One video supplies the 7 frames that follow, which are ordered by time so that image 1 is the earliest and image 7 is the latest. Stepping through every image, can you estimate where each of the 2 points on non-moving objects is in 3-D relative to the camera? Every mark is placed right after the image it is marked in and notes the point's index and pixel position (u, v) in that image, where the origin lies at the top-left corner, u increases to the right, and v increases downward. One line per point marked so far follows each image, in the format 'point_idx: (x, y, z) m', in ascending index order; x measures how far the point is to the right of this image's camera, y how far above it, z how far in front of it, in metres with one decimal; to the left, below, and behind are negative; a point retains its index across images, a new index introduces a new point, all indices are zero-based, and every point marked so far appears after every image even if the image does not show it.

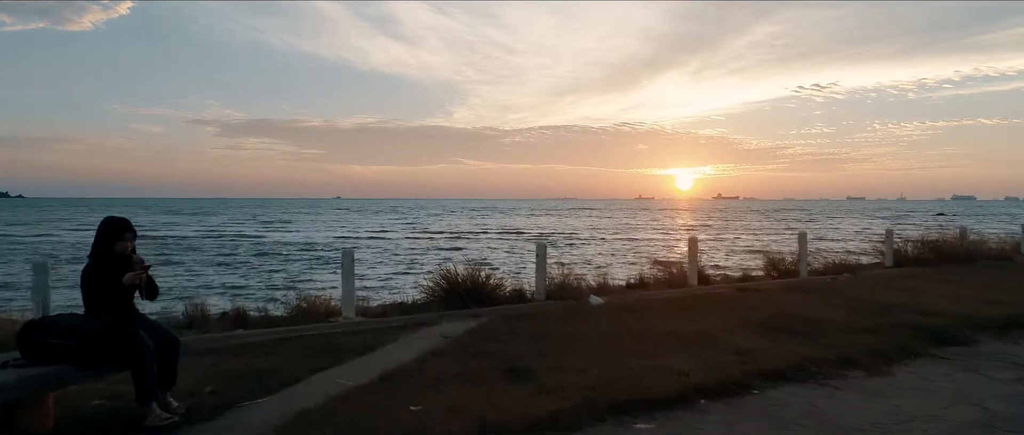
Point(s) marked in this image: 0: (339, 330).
0: (-2.0, -1.4, +7.4) m
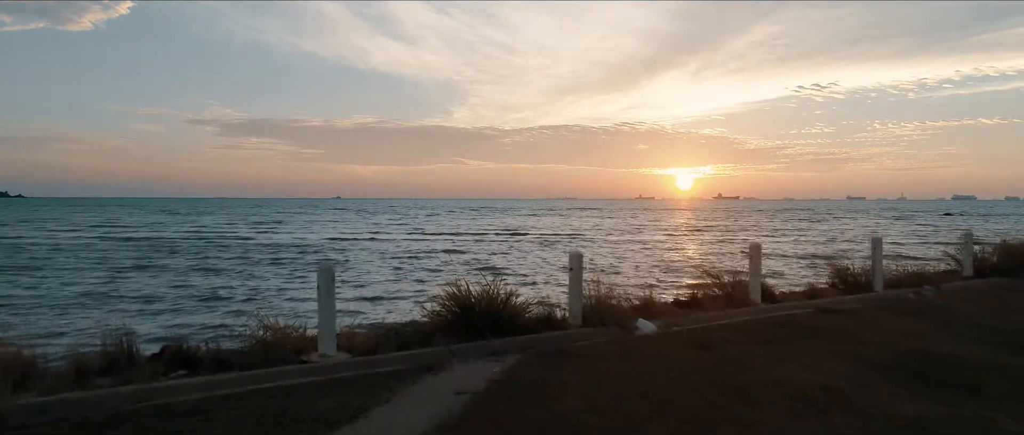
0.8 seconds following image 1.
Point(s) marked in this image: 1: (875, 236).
0: (-1.7, -1.4, +5.3) m
1: (+6.4, -0.3, +10.9) m
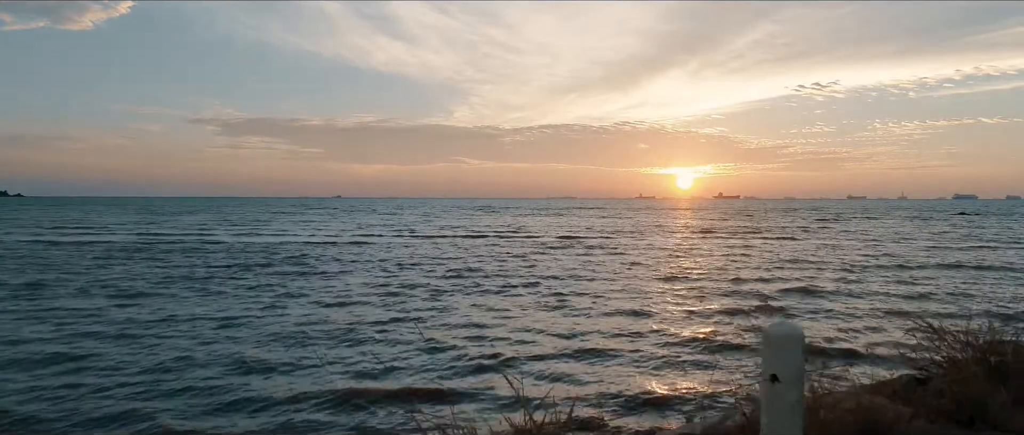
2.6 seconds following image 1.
0: (-1.3, -1.5, +0.4) m
1: (+6.8, -0.4, +6.0) m
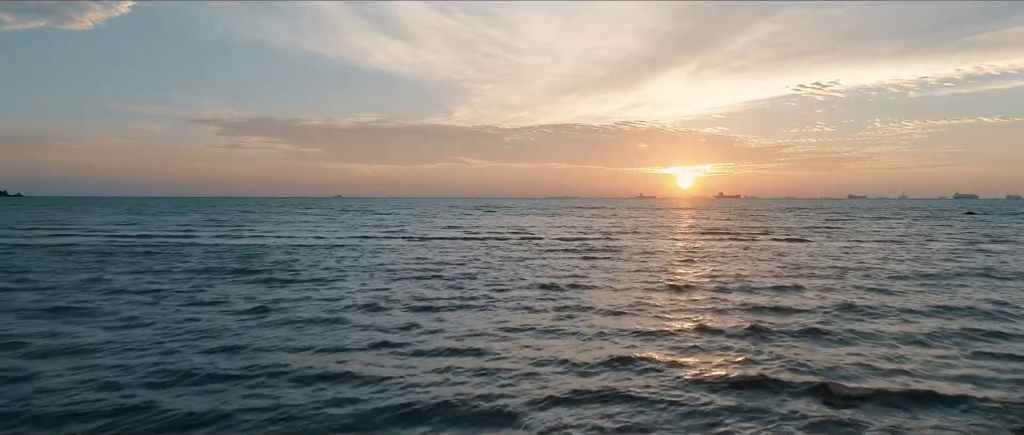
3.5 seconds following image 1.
0: (-1.3, -1.5, -2.1) m
1: (+6.7, -0.4, +3.5) m
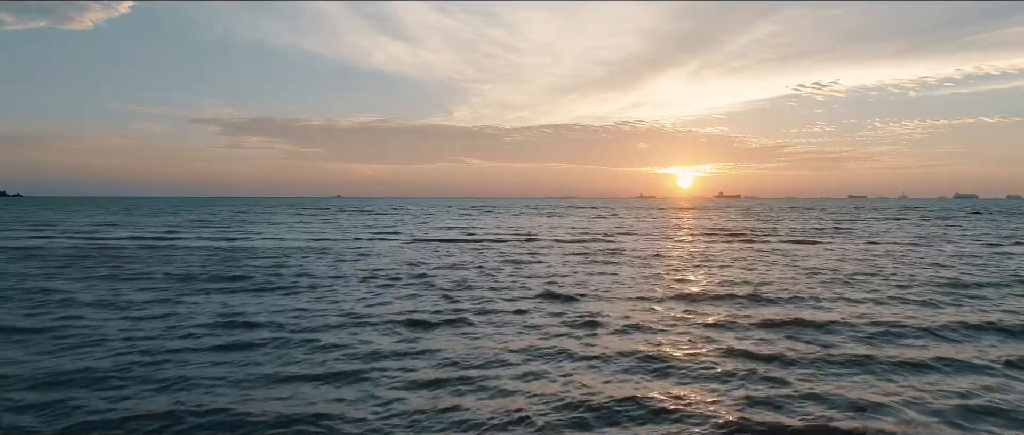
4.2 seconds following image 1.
0: (-1.3, -1.6, -4.0) m
1: (+6.7, -0.5, +1.5) m
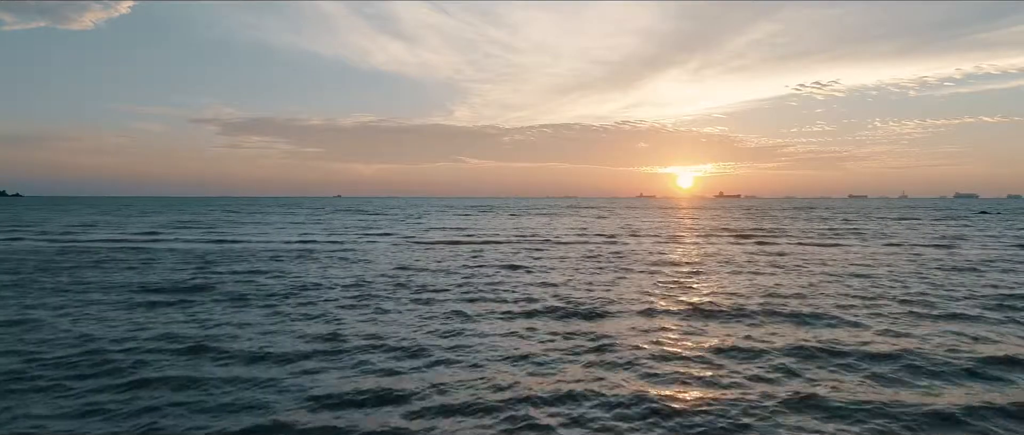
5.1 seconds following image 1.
0: (-1.4, -1.6, -6.5) m
1: (+6.7, -0.6, -1.0) m
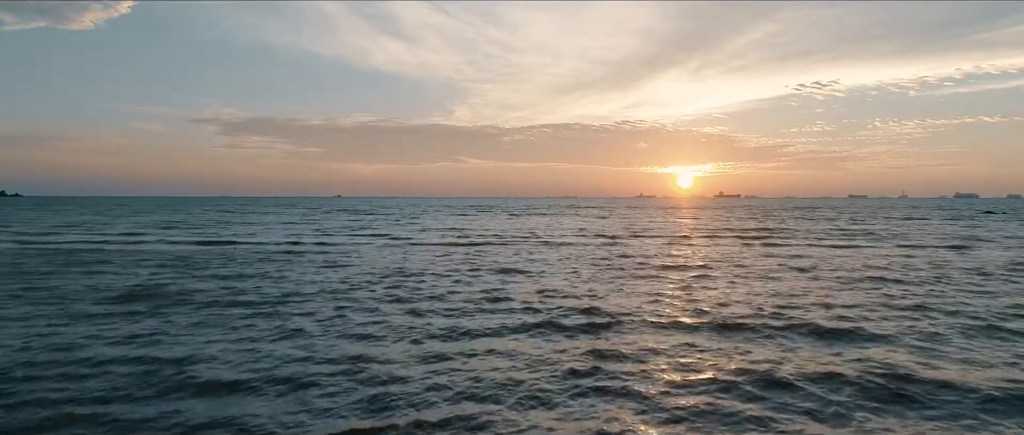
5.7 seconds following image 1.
0: (-1.4, -1.7, -8.2) m
1: (+6.7, -0.6, -2.6) m
